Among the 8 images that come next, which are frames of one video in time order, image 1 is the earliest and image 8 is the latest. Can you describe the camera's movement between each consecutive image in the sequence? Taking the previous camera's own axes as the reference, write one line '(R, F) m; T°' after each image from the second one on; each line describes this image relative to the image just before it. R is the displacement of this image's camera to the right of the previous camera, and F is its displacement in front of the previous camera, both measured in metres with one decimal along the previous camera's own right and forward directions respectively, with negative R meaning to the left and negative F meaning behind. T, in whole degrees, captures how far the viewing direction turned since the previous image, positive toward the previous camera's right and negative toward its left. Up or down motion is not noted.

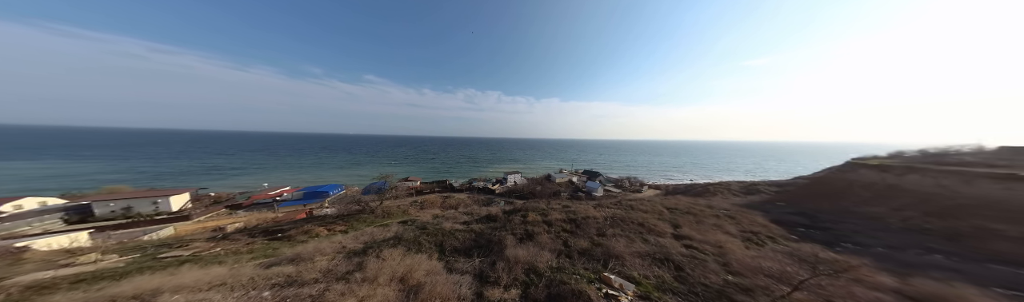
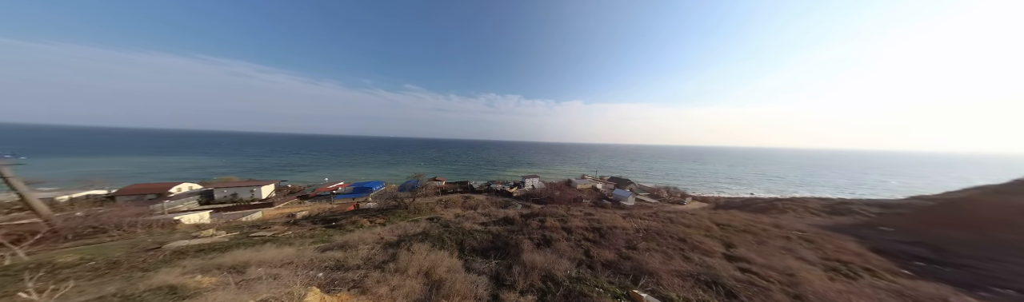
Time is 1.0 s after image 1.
(+0.5, -0.4) m; -8°
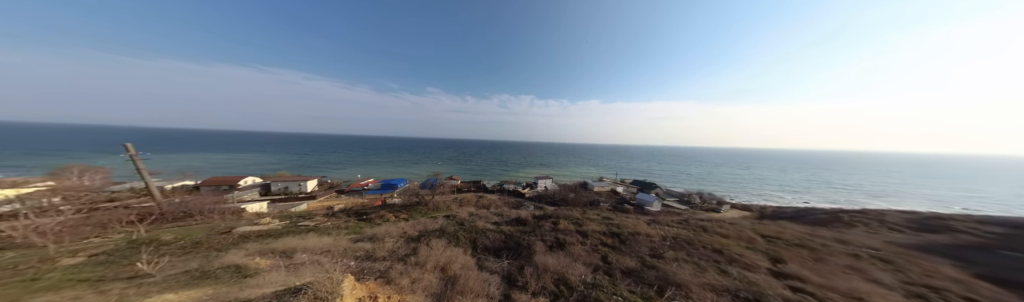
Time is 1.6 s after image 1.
(+0.5, -0.3) m; -6°
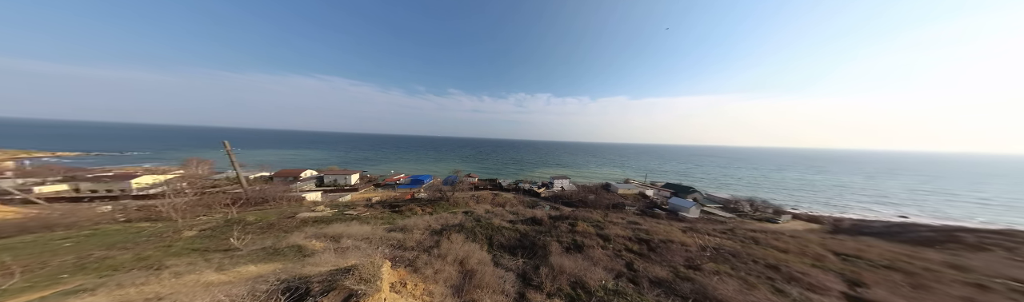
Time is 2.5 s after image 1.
(+0.5, -0.1) m; -7°
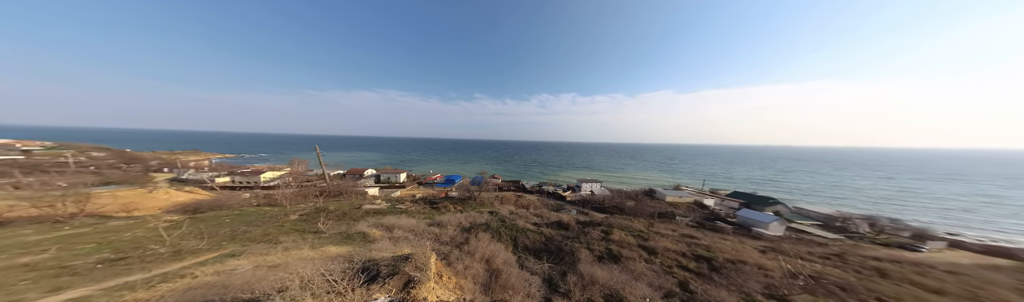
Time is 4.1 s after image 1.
(+0.8, +0.1) m; -11°
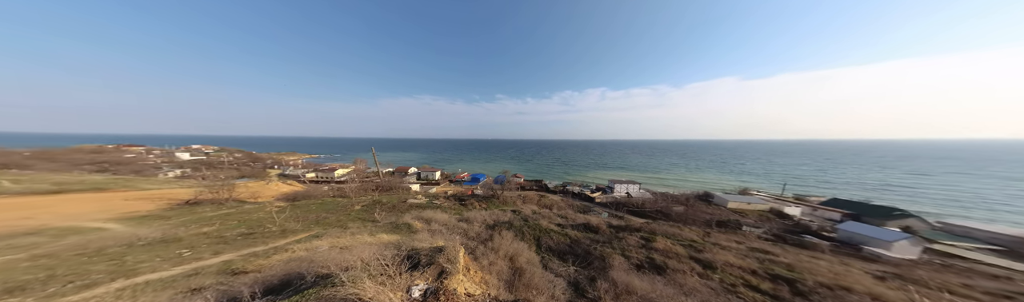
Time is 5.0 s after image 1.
(+0.7, +0.3) m; -10°
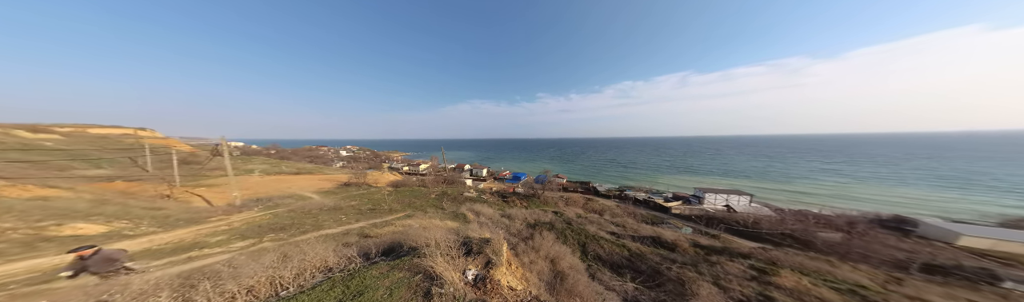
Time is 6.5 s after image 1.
(+1.1, +1.8) m; -18°
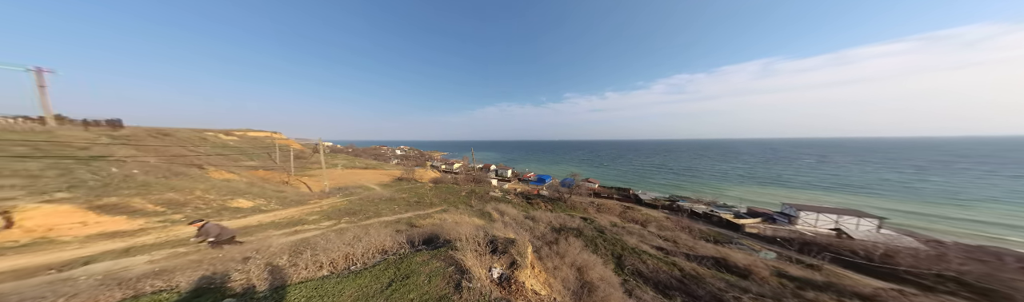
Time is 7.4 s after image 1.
(+0.5, +1.3) m; -10°
